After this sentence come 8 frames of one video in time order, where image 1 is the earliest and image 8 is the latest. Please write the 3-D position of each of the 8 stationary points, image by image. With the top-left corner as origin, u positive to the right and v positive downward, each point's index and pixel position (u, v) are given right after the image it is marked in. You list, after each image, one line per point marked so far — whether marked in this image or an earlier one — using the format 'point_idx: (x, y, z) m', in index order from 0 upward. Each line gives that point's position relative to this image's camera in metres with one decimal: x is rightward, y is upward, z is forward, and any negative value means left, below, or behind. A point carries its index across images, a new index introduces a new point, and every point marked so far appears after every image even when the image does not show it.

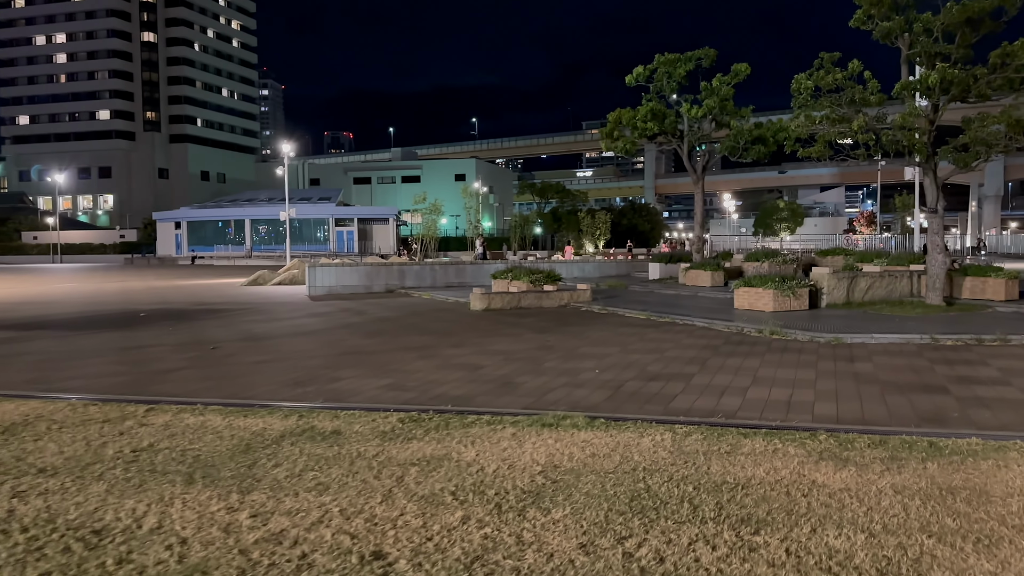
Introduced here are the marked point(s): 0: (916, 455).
0: (+3.0, -1.2, +6.2) m
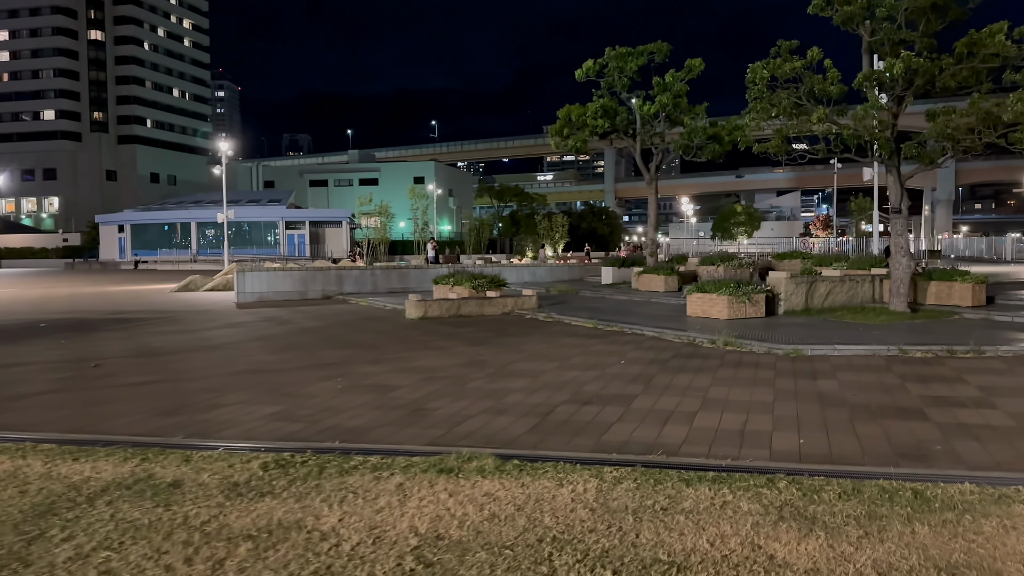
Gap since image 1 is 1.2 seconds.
0: (+2.3, -1.3, +4.9) m
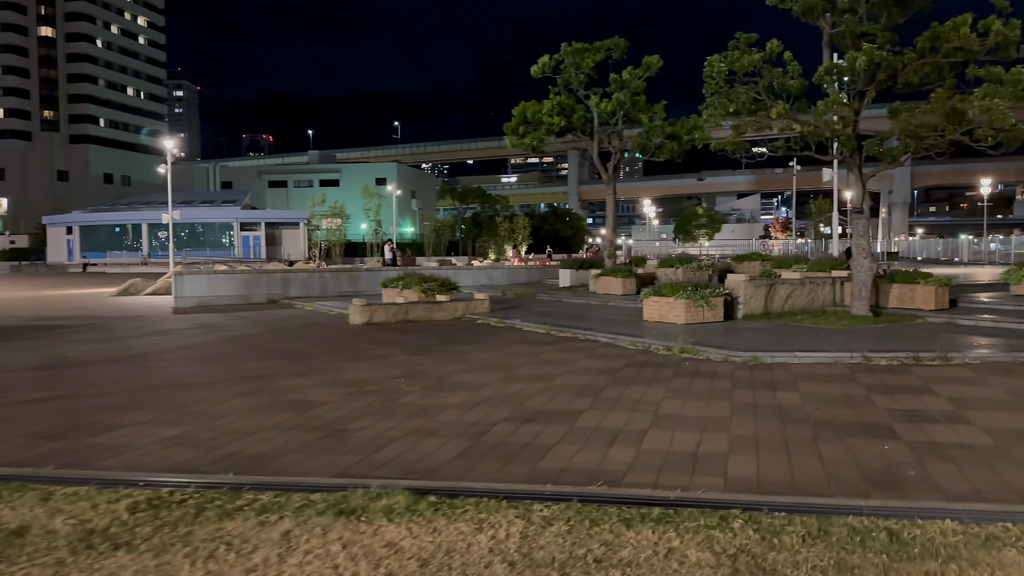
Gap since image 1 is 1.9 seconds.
0: (+1.8, -1.4, +4.1) m
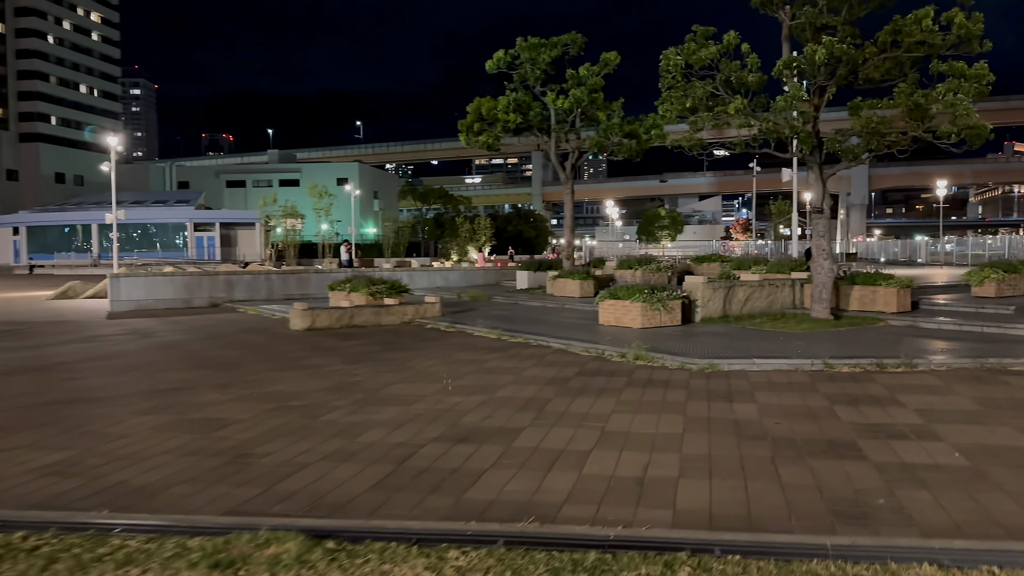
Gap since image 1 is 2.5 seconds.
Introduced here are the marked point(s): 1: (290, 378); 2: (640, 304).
0: (+1.4, -1.4, +3.5) m
1: (-2.8, -1.1, +10.3) m
2: (+2.2, -0.3, +14.6) m
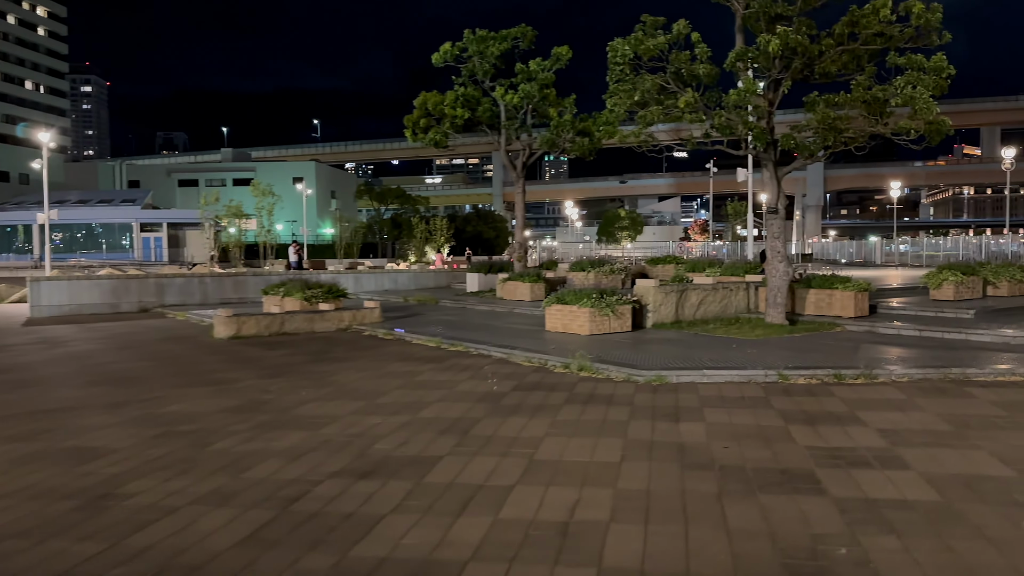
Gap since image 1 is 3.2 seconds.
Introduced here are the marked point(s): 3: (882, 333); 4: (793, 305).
0: (+0.9, -1.5, +2.6) m
1: (-3.5, -1.2, +9.3) m
2: (+1.2, -0.4, +13.8) m
3: (+5.9, -0.7, +13.4) m
4: (+5.3, -0.3, +15.7) m
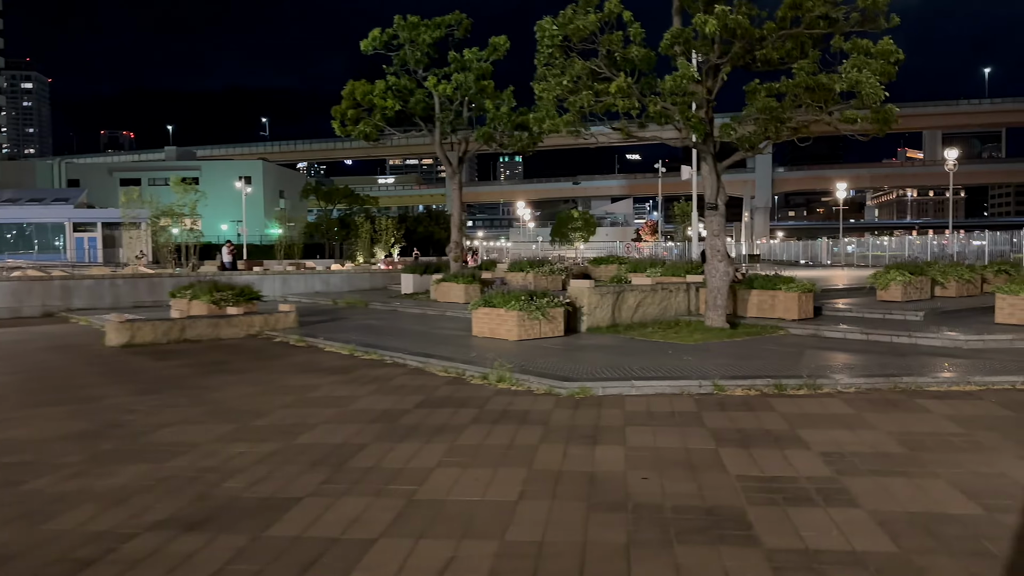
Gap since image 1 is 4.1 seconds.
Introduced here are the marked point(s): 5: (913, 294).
0: (+0.3, -1.5, +1.6) m
1: (-4.5, -1.2, +7.9) m
2: (+0.1, -0.4, +12.7) m
3: (+4.8, -0.7, +12.6) m
4: (+4.0, -0.3, +14.8) m
5: (+7.8, -0.1, +16.1) m
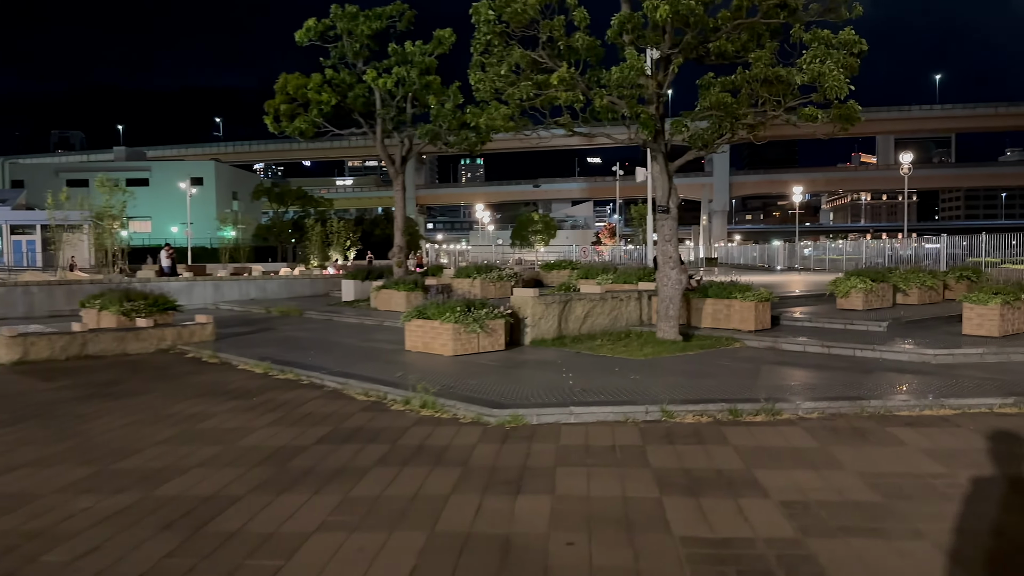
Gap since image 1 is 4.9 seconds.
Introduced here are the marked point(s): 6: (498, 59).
0: (-0.1, -1.6, +0.5) m
1: (-5.2, -1.4, +6.7) m
2: (-0.9, -0.5, +11.6) m
3: (+3.9, -0.9, +11.7) m
4: (+3.0, -0.5, +13.9) m
5: (+6.7, -0.3, +15.4) m
6: (-0.2, +3.1, +11.2) m
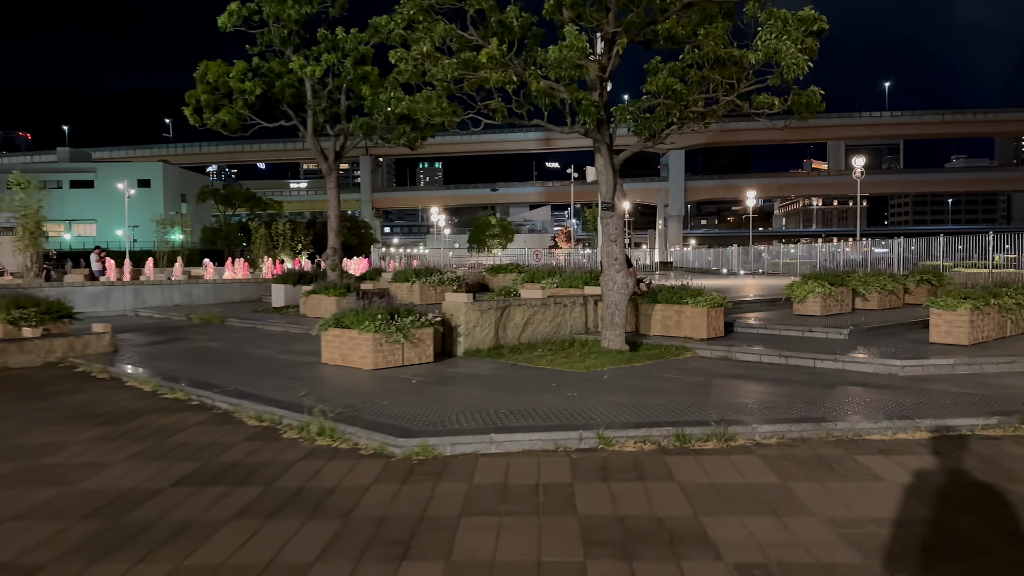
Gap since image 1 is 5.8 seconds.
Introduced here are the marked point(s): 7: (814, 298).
0: (-0.4, -1.6, -0.7) m
1: (-5.8, -1.4, +5.2) m
2: (-1.8, -0.6, +10.4) m
3: (+2.9, -0.9, +10.7) m
4: (+1.9, -0.6, +12.9) m
5: (+5.6, -0.3, +14.5) m
6: (-1.1, +3.0, +10.1) m
7: (+5.2, -0.2, +14.2) m
